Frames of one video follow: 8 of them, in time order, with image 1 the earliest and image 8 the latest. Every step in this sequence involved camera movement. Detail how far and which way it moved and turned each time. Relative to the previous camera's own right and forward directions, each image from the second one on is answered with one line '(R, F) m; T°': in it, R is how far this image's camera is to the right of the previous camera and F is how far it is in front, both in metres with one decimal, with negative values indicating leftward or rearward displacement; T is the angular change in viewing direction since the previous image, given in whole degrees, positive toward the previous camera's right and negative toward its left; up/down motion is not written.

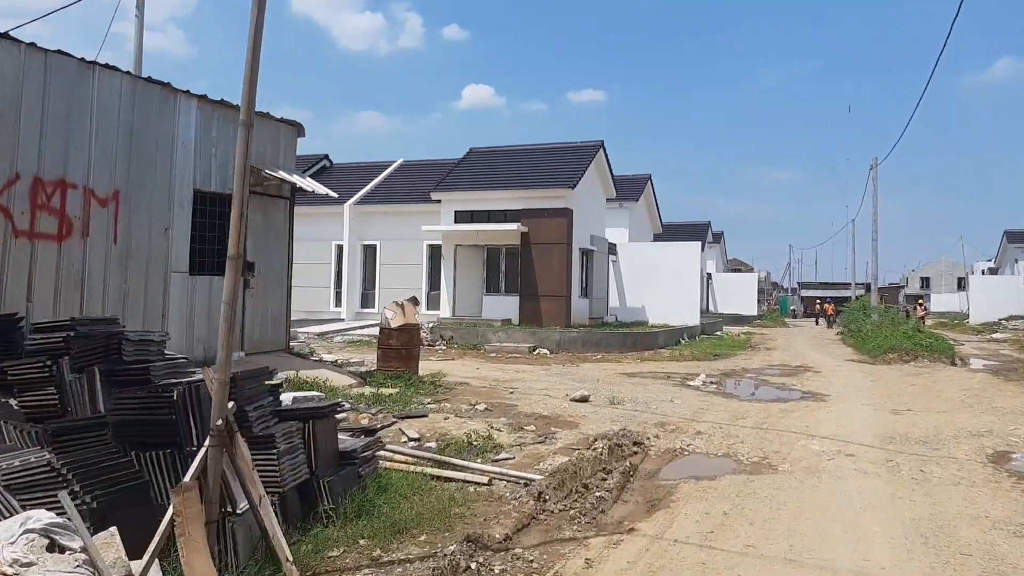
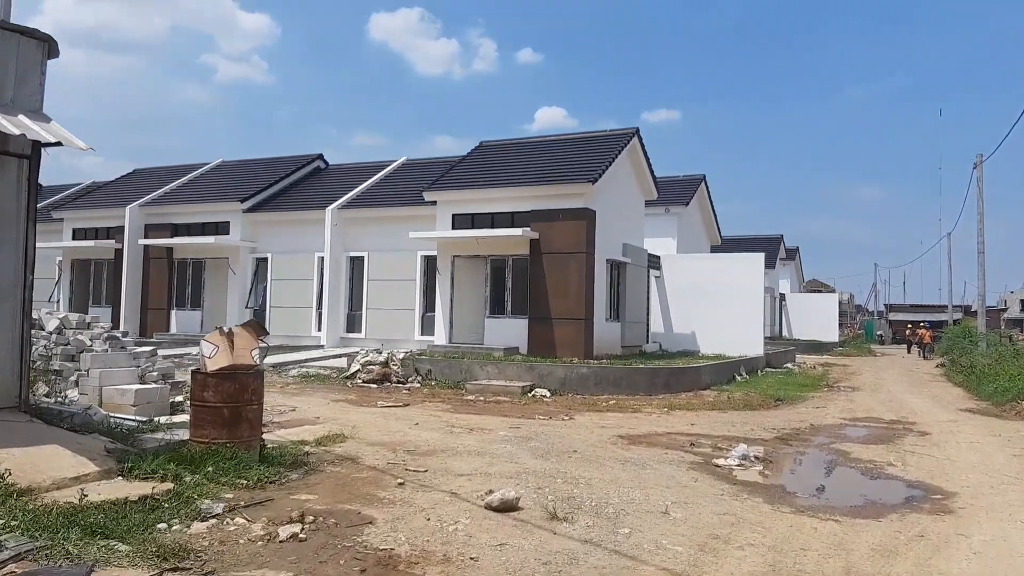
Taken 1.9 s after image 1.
(+1.5, +4.6) m; -5°
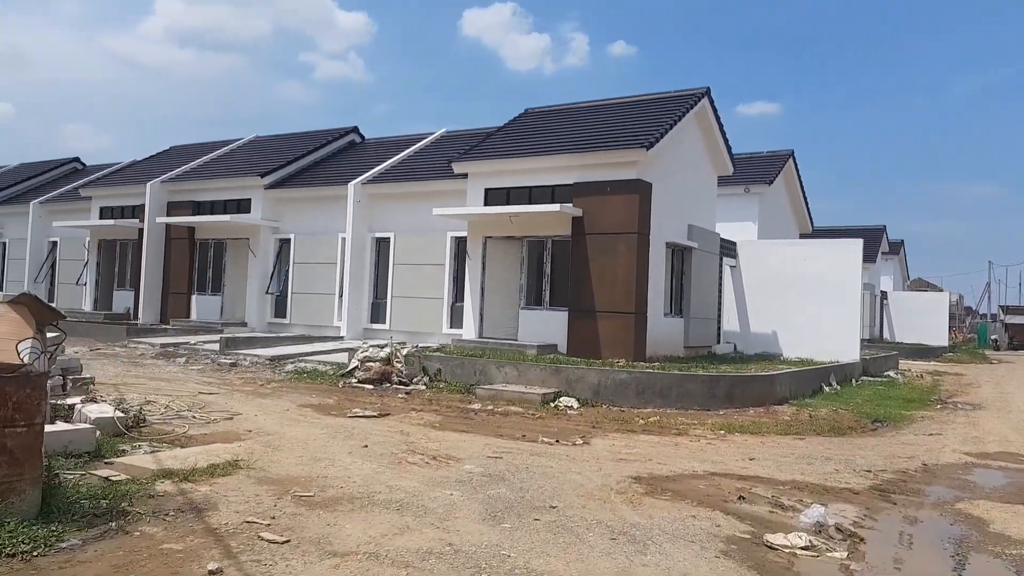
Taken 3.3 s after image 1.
(+0.9, +2.8) m; -6°
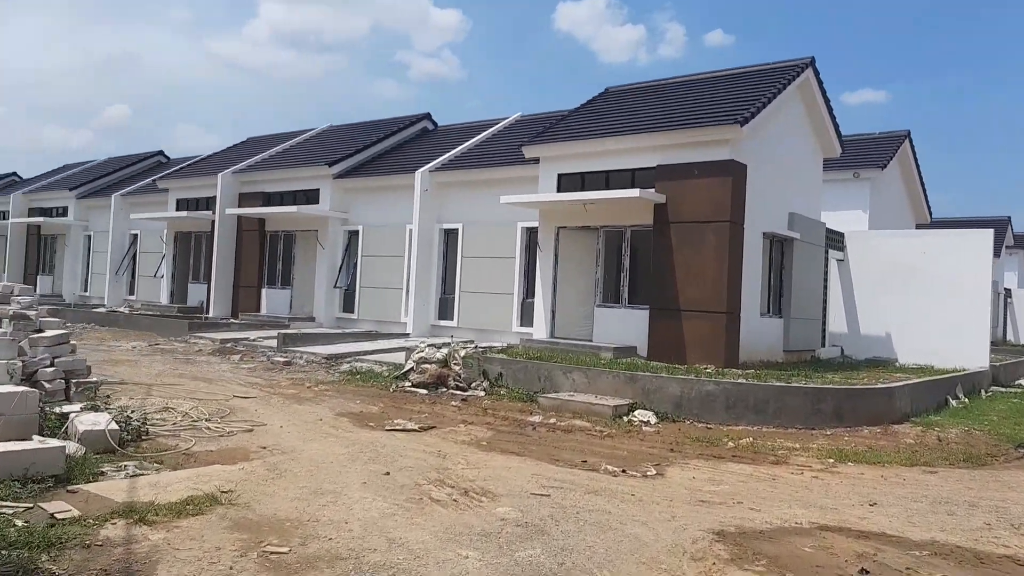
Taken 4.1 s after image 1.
(+0.3, +1.4) m; -6°
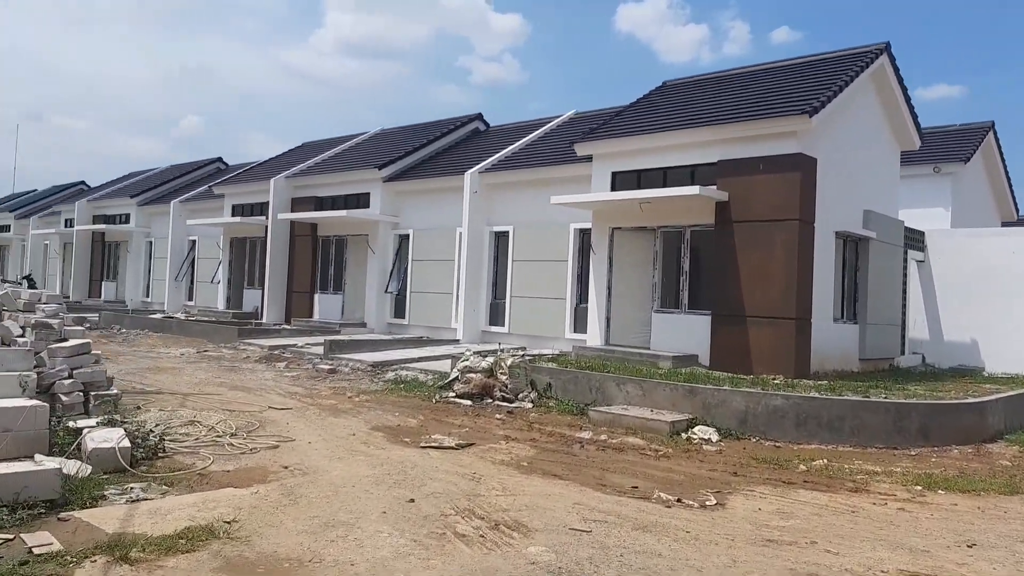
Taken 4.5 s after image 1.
(+0.2, +0.7) m; -4°
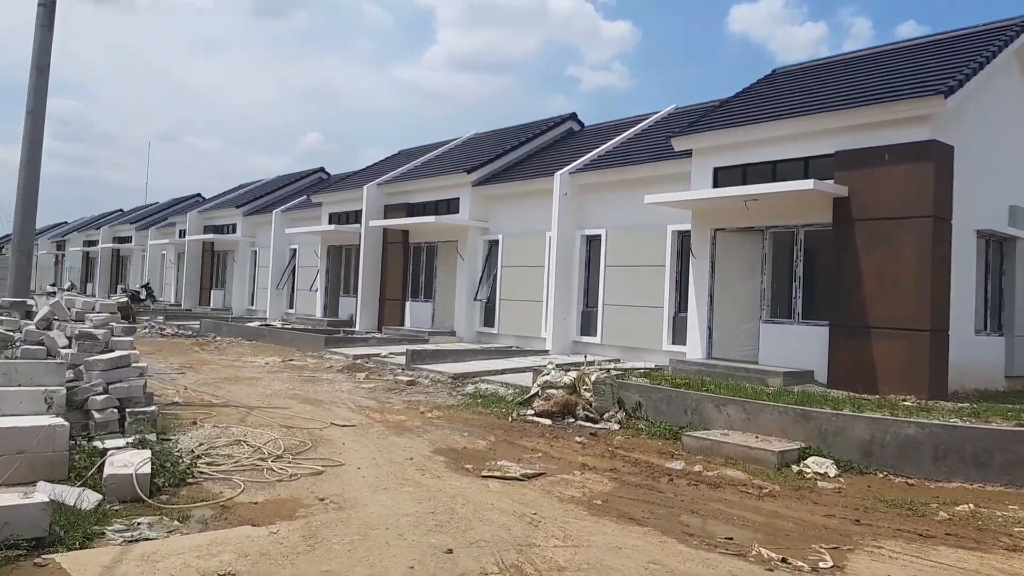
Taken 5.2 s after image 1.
(+0.3, +1.0) m; -8°
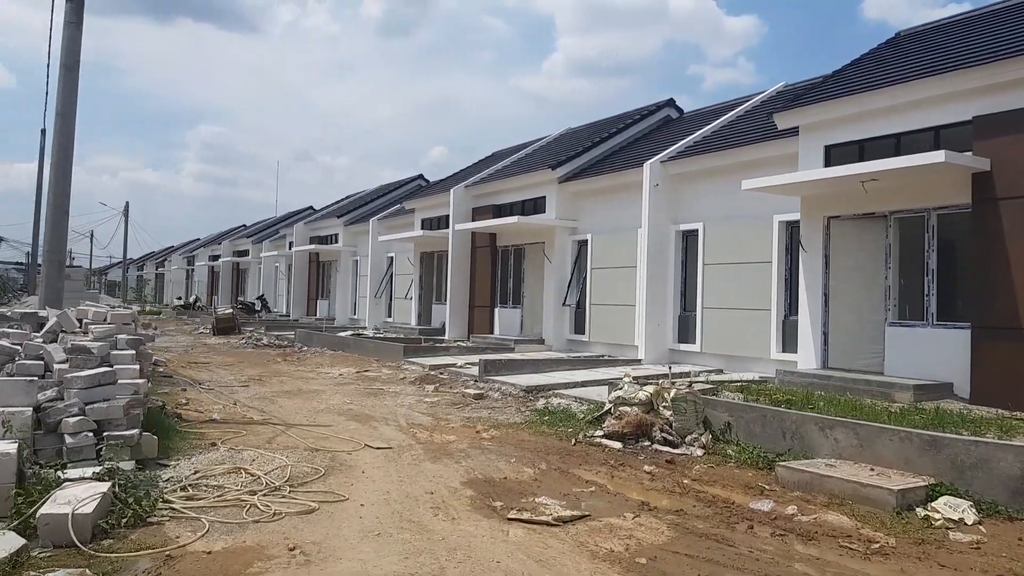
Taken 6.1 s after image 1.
(+0.7, +1.3) m; -9°
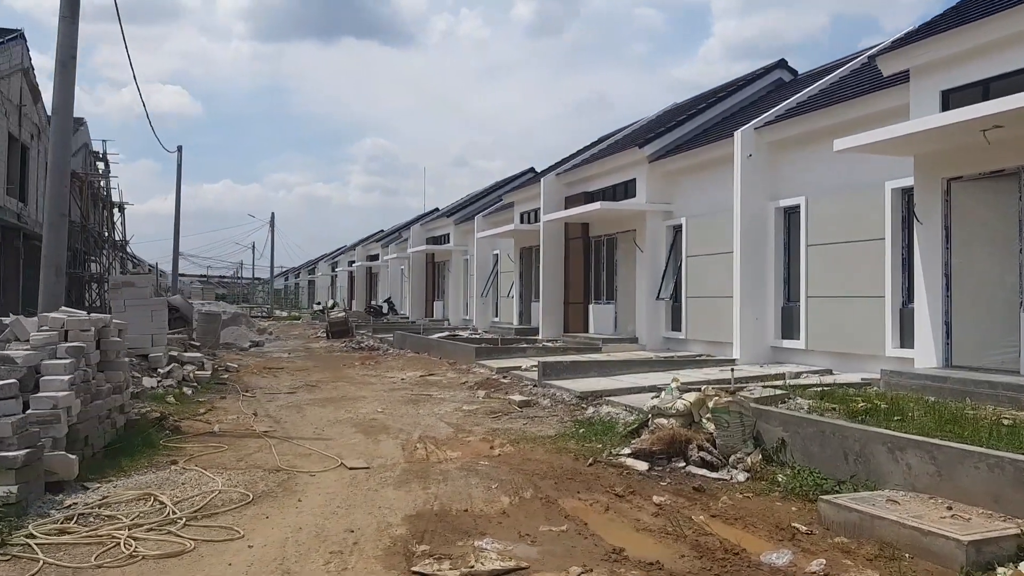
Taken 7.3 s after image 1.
(+1.4, +1.4) m; -11°
